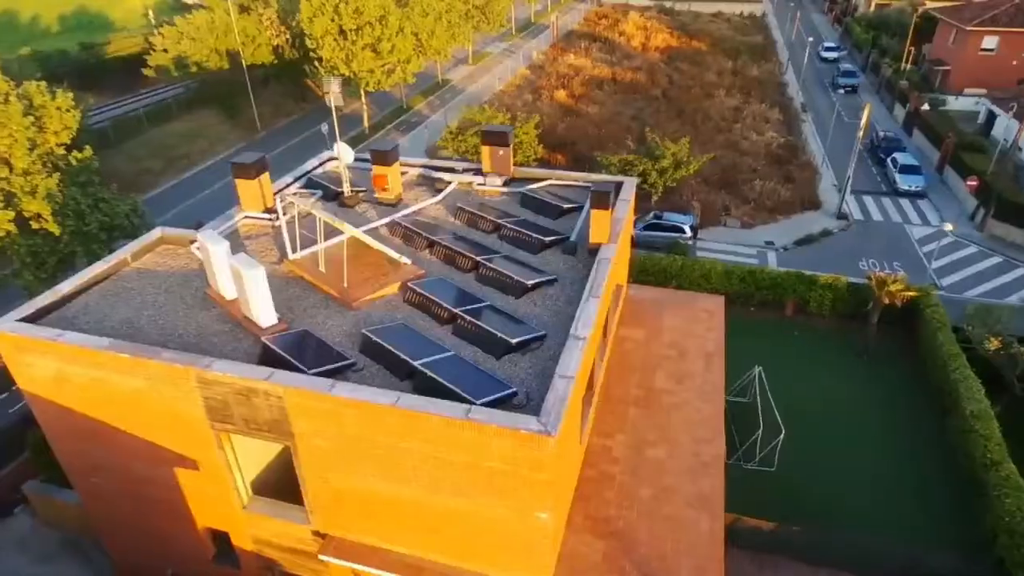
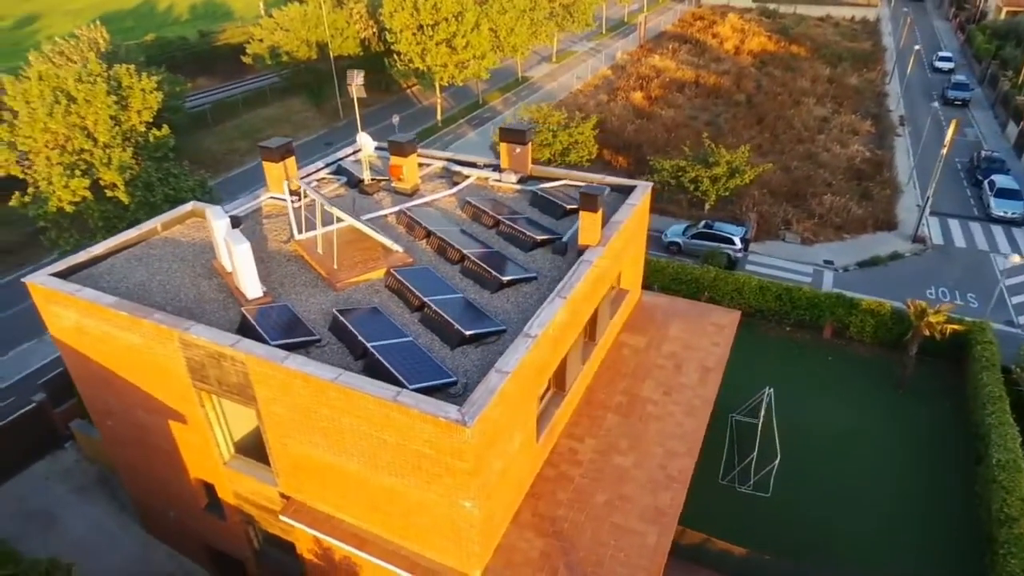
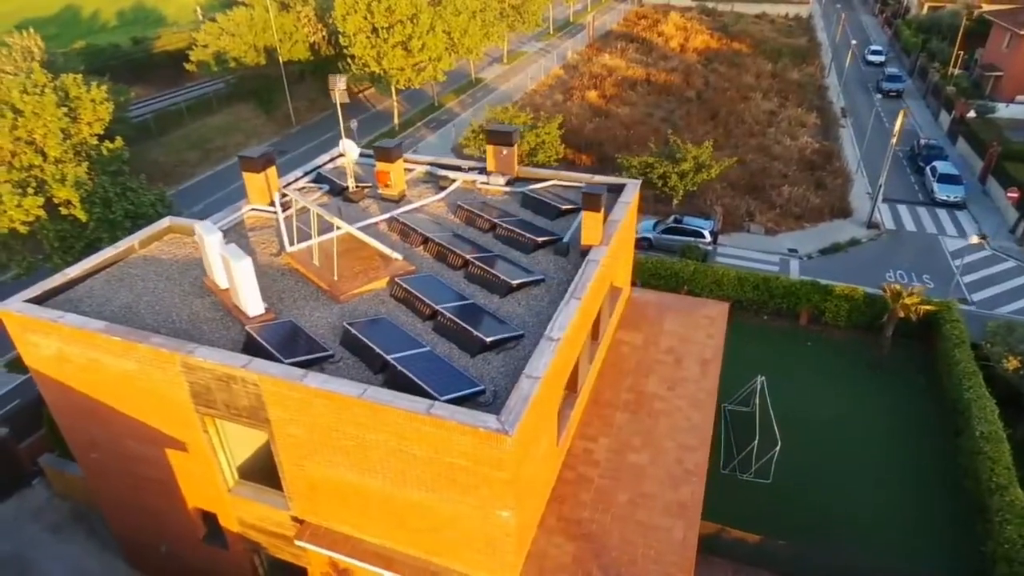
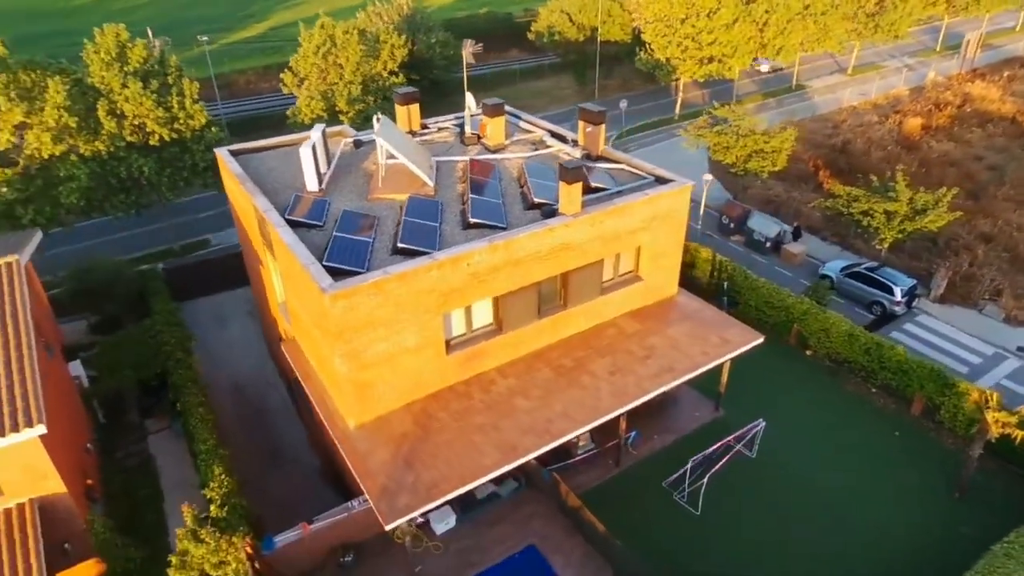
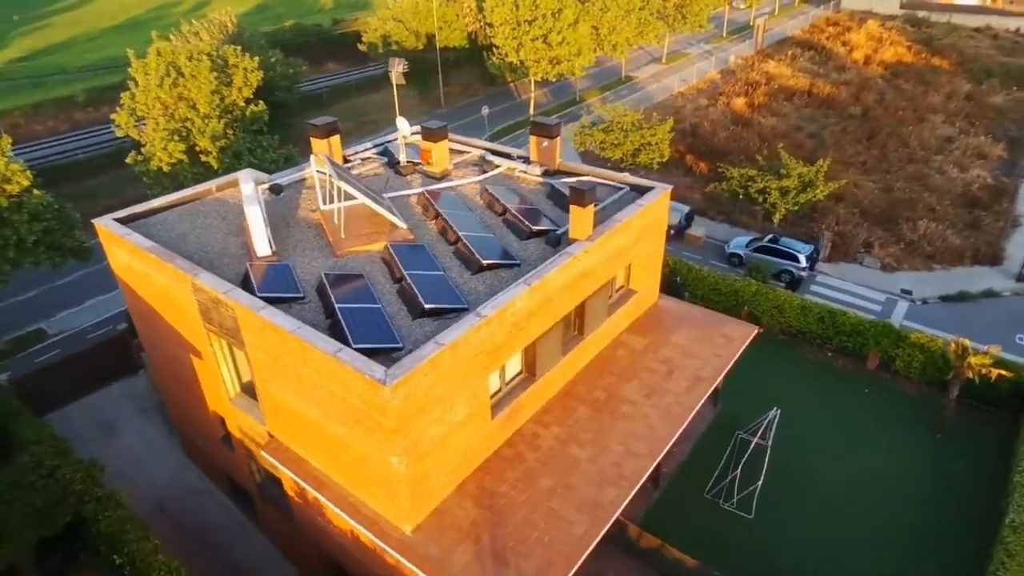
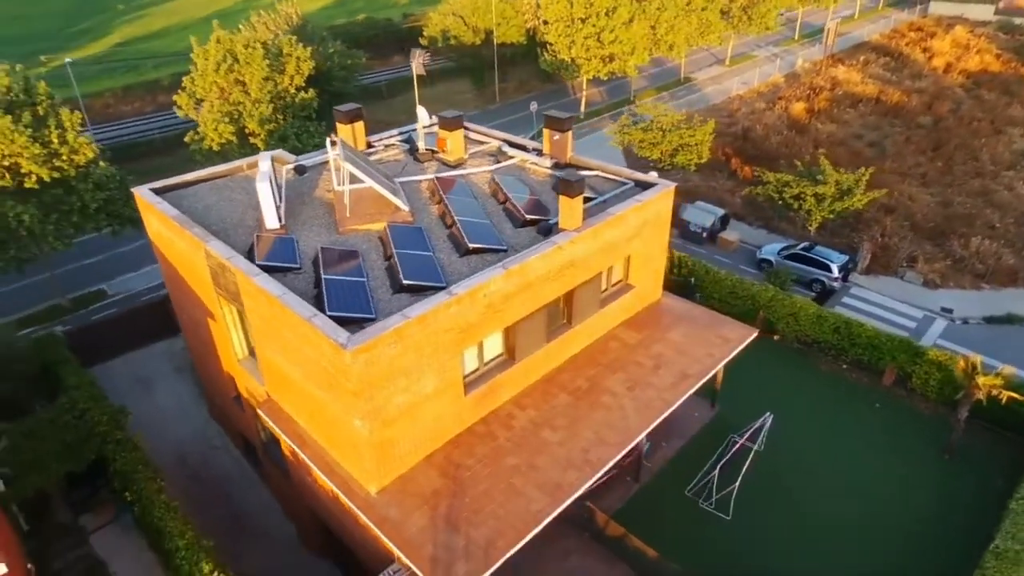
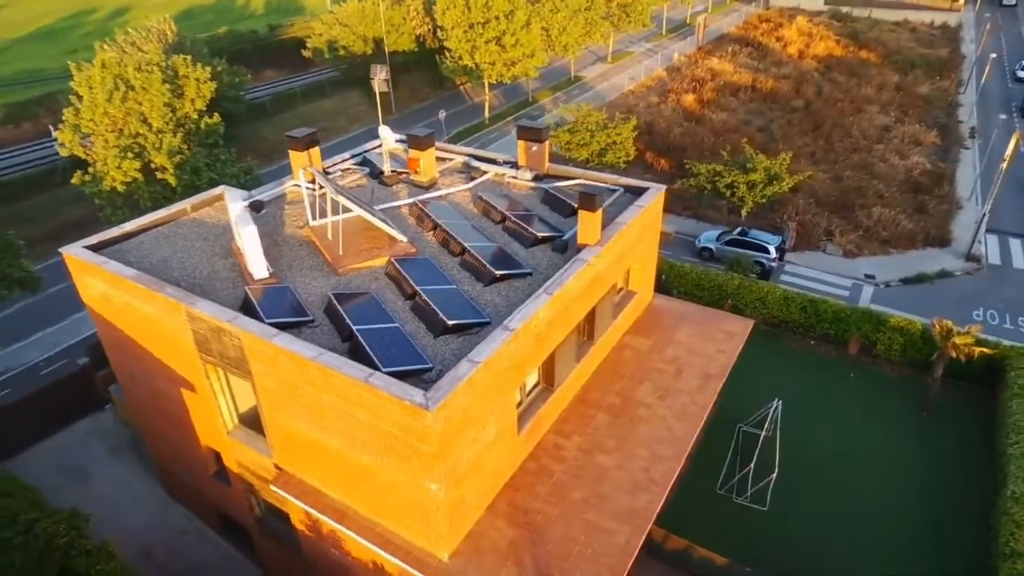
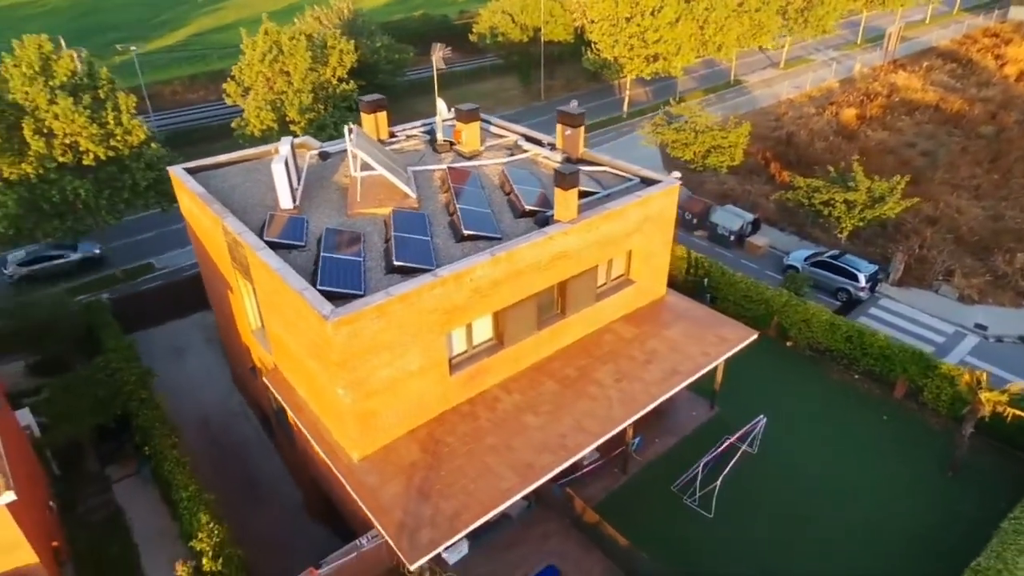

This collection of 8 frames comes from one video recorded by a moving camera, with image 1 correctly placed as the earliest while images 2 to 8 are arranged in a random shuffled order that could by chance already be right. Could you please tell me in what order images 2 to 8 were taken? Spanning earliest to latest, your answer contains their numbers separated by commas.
3, 2, 7, 5, 6, 8, 4
